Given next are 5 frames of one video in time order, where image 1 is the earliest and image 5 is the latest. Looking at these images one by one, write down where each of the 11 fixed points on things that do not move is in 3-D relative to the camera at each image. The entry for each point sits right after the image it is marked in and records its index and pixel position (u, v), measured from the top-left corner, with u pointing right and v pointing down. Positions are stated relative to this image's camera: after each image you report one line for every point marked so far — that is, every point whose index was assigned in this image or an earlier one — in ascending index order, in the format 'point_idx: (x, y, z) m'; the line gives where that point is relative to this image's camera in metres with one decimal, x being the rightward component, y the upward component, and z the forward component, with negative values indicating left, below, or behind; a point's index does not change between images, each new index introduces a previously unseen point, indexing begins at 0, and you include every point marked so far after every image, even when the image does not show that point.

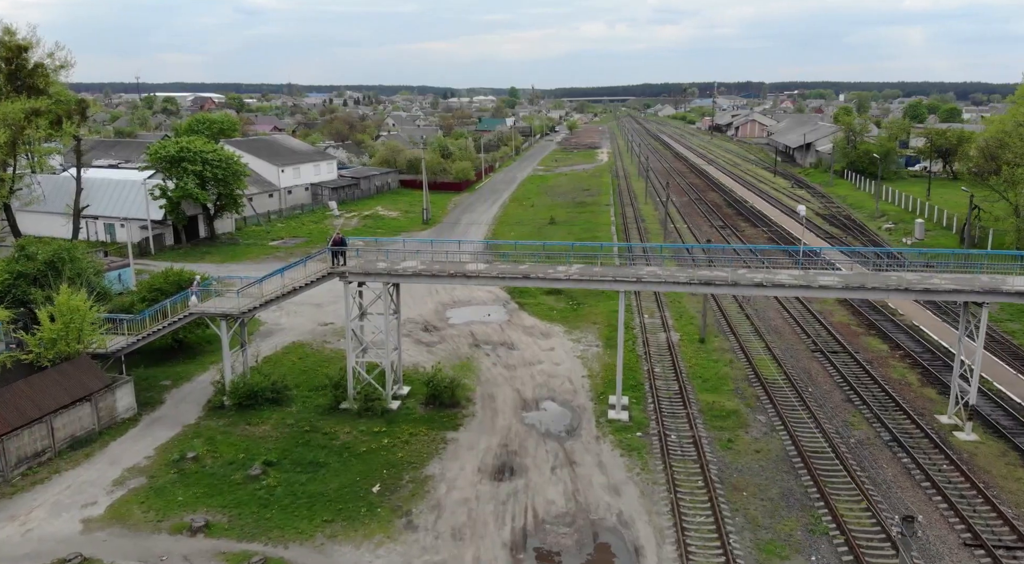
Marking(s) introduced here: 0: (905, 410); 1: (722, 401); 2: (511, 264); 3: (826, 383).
0: (+8.3, -2.7, +18.2) m
1: (+4.5, -2.6, +18.5) m
2: (0.0, +0.3, +17.6) m
3: (+7.3, -2.3, +19.9) m
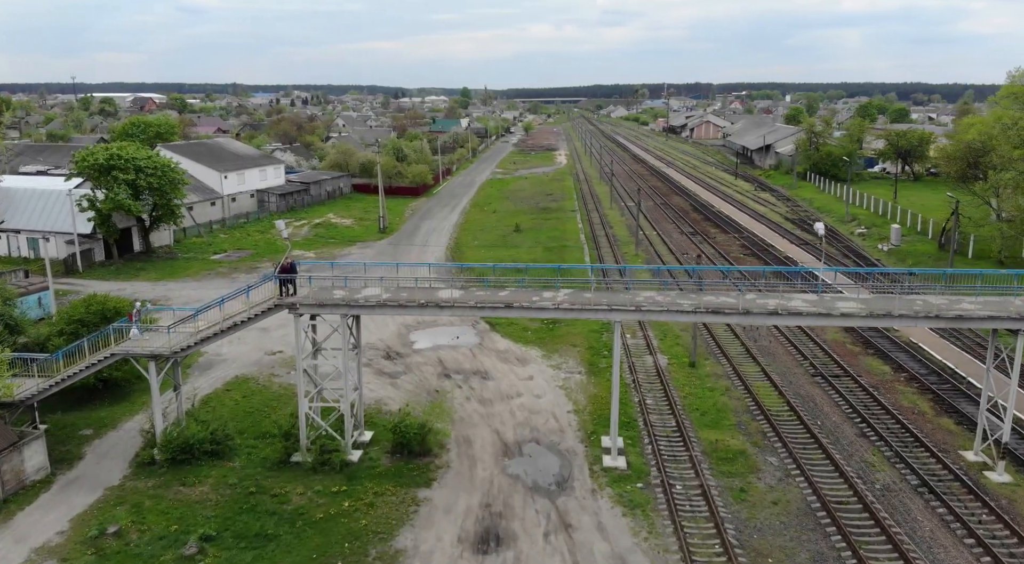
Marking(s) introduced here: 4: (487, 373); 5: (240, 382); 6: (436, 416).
0: (+7.9, -3.1, +16.4) m
1: (+4.1, -3.0, +16.5) m
2: (-0.4, -0.2, +15.3) m
3: (+6.8, -2.8, +18.1) m
4: (-0.6, -2.1, +19.8) m
5: (-6.0, -2.2, +19.1) m
6: (-1.5, -2.7, +17.0) m
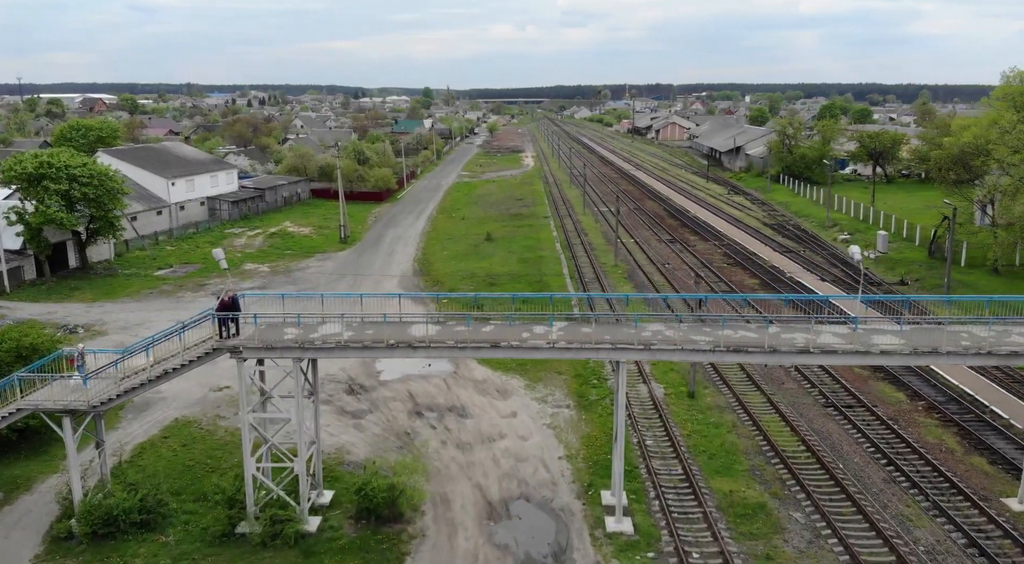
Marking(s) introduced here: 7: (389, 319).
0: (+7.7, -3.6, +14.6) m
1: (+3.9, -3.5, +14.5) m
2: (-0.6, -0.7, +13.1) m
3: (+6.5, -3.2, +16.1) m
4: (-1.0, -2.6, +17.5) m
5: (-6.4, -2.8, +16.6) m
6: (-1.8, -3.2, +14.7) m
7: (-1.9, -0.6, +13.0) m
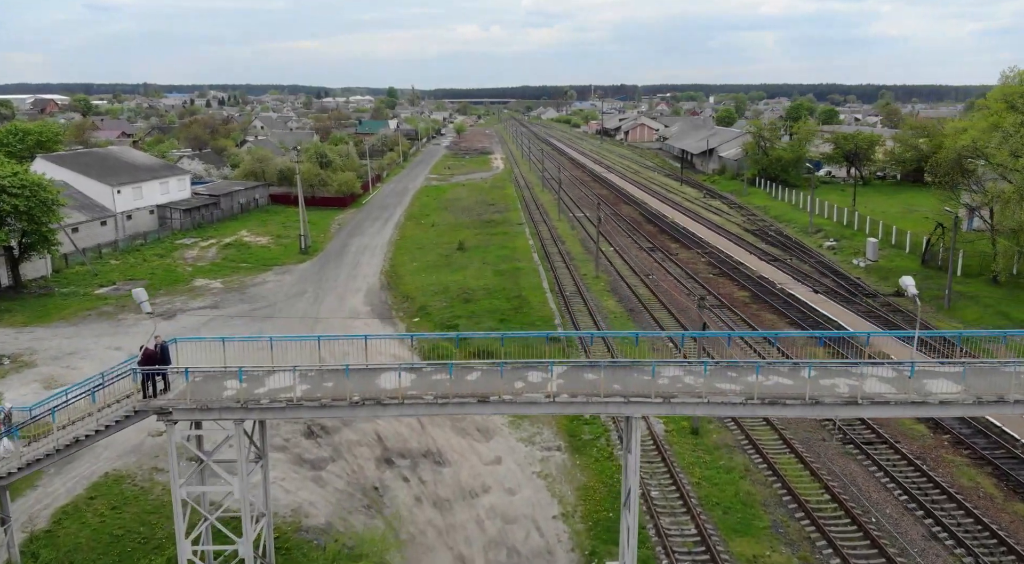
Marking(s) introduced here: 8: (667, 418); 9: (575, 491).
0: (+7.5, -4.0, +12.7) m
1: (+3.7, -4.0, +12.5) m
2: (-0.8, -1.2, +10.9) m
3: (+6.2, -3.7, +14.2) m
4: (-1.3, -3.1, +15.3) m
5: (-6.6, -3.4, +14.2) m
6: (-2.0, -3.7, +12.5) m
7: (-2.0, -1.1, +10.8) m
8: (+3.1, -2.7, +17.2) m
9: (+1.0, -3.5, +14.2) m
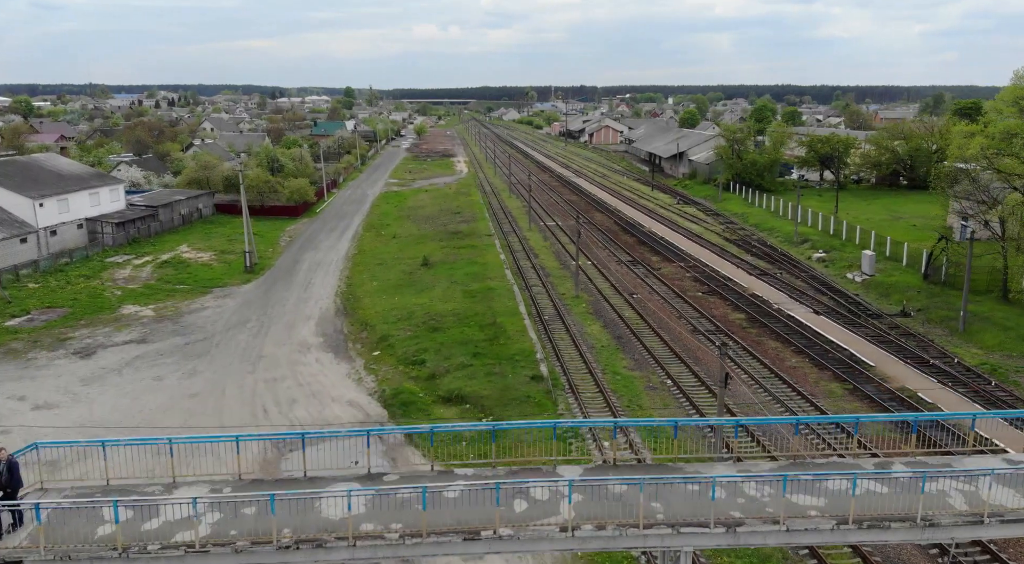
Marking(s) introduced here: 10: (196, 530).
0: (+7.4, -4.6, +10.1) m
1: (+3.6, -4.6, +9.7) m
2: (-0.8, -1.9, +7.9) m
3: (+6.1, -4.3, +11.5) m
4: (-1.5, -3.8, +12.3) m
5: (-6.8, -4.1, +10.9) m
6: (-2.0, -4.4, +9.4) m
7: (-2.0, -1.8, +7.7) m
8: (+2.8, -3.4, +14.4) m
9: (+0.9, -4.1, +11.2) m
10: (-2.7, -1.9, +7.4) m
